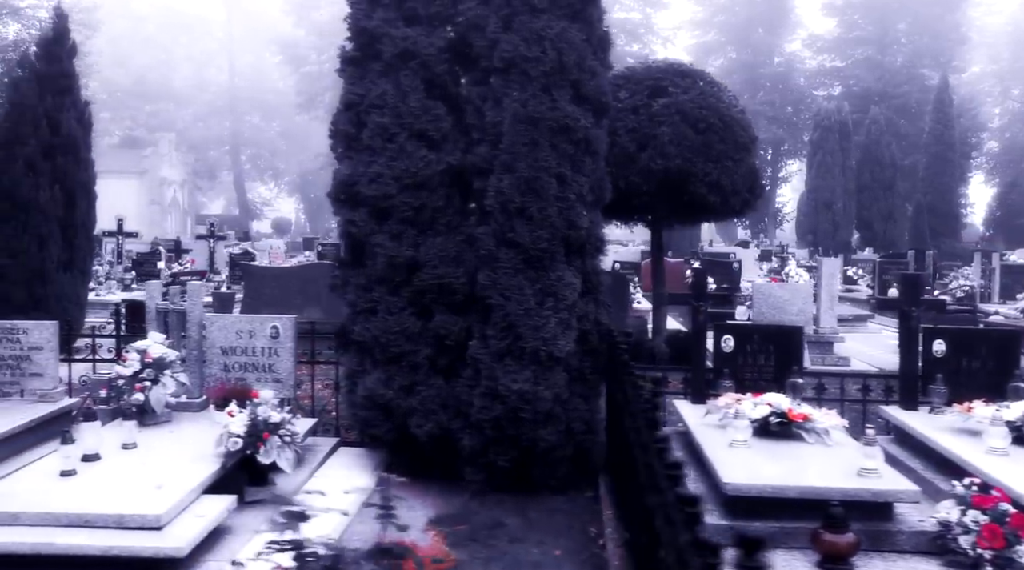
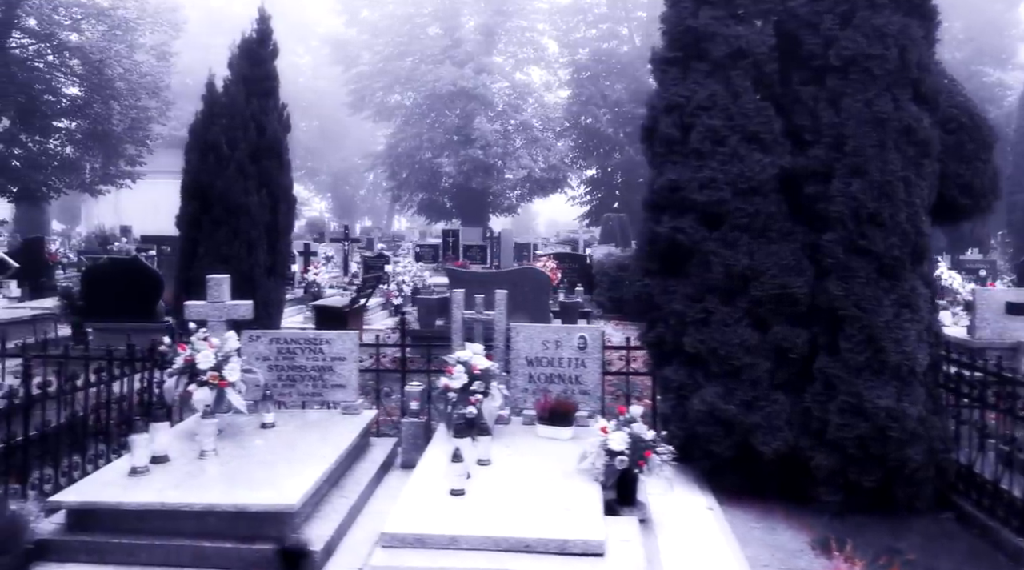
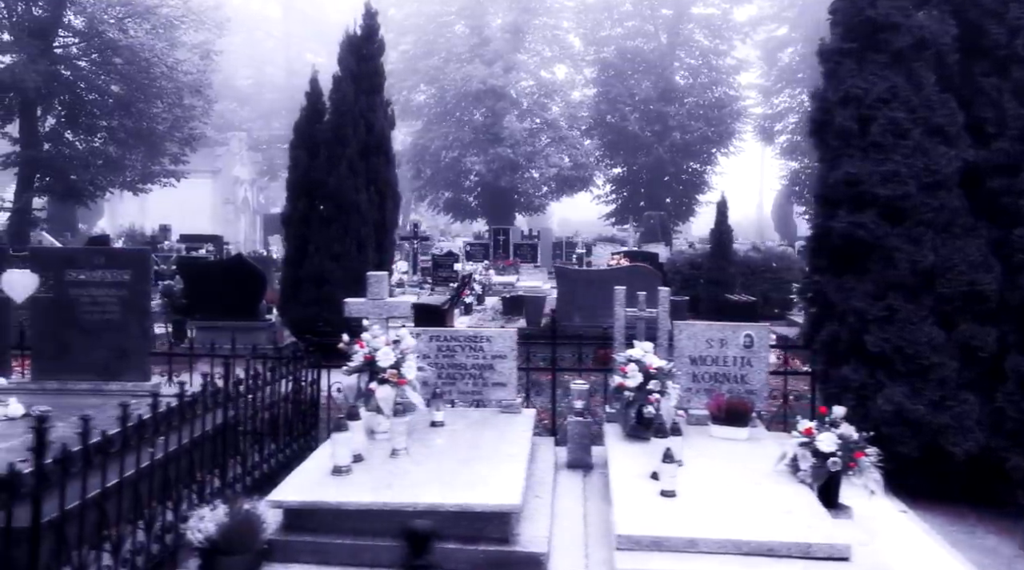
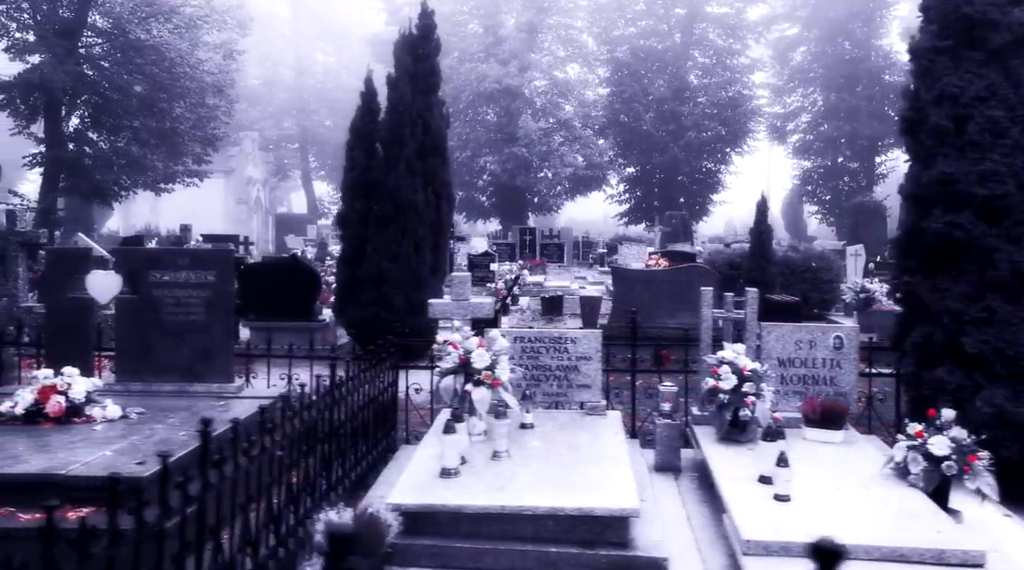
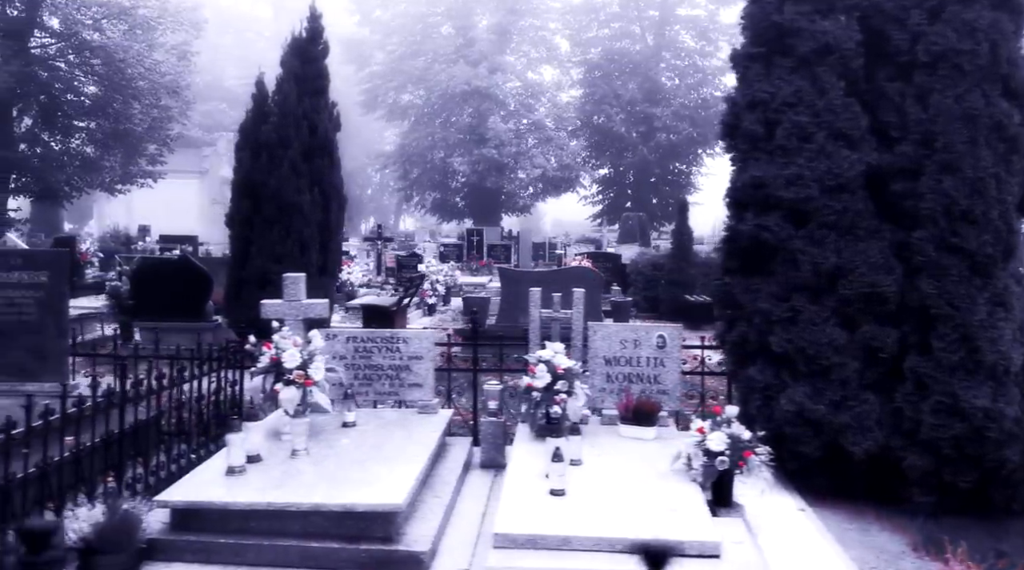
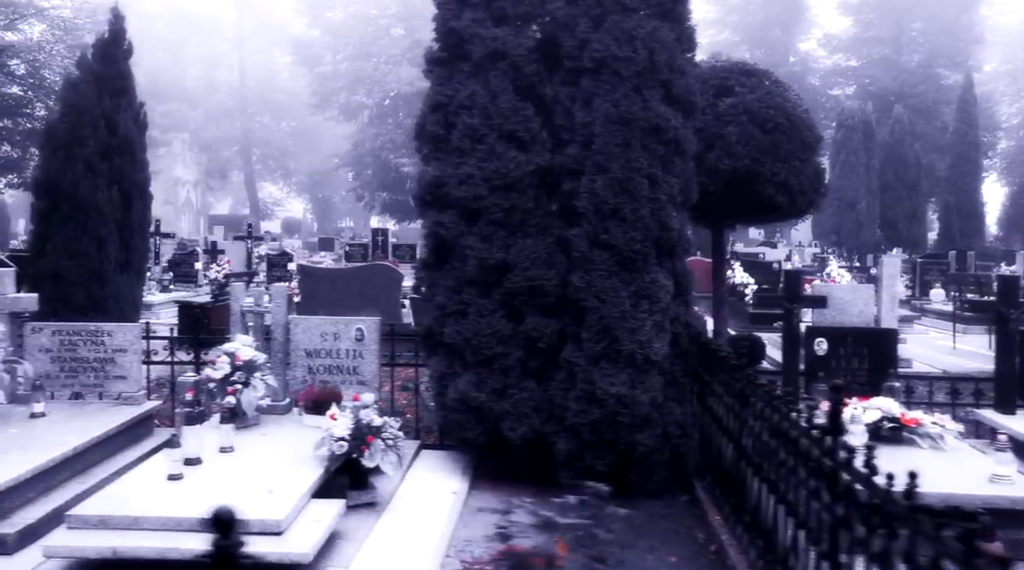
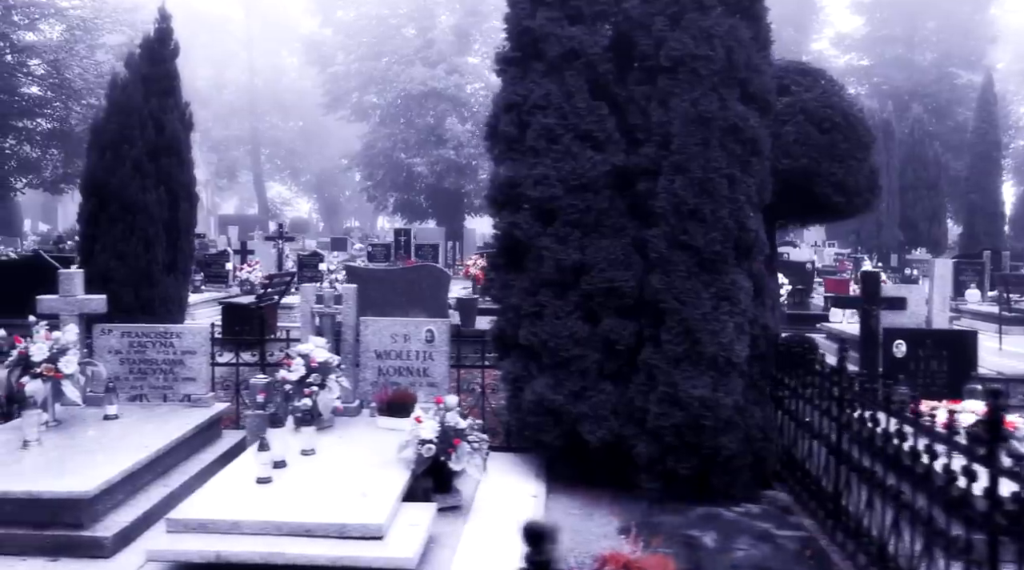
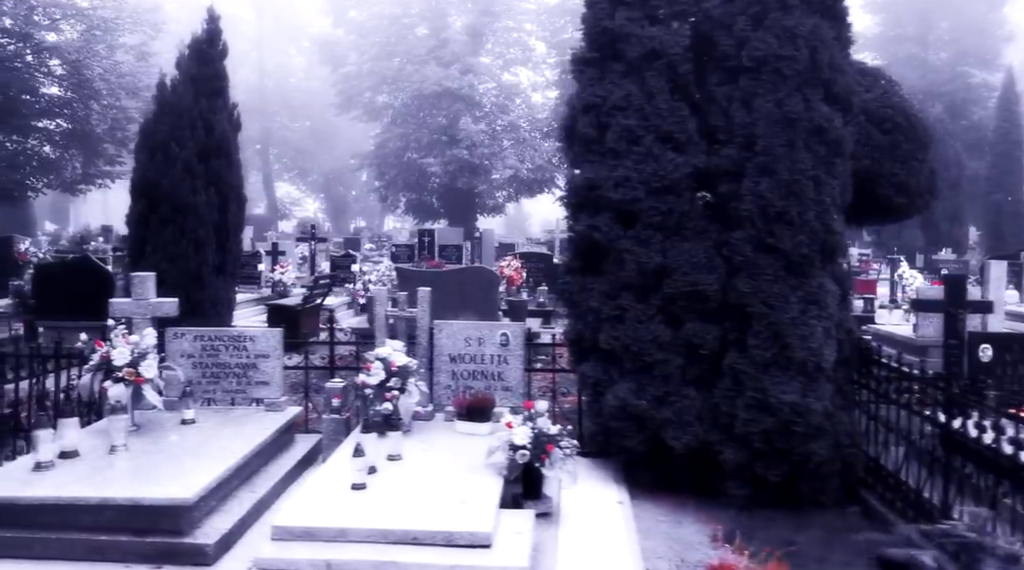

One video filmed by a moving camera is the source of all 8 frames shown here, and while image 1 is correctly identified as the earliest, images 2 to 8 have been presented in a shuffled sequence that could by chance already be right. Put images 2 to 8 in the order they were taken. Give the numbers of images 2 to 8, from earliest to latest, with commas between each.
6, 7, 8, 2, 5, 3, 4
